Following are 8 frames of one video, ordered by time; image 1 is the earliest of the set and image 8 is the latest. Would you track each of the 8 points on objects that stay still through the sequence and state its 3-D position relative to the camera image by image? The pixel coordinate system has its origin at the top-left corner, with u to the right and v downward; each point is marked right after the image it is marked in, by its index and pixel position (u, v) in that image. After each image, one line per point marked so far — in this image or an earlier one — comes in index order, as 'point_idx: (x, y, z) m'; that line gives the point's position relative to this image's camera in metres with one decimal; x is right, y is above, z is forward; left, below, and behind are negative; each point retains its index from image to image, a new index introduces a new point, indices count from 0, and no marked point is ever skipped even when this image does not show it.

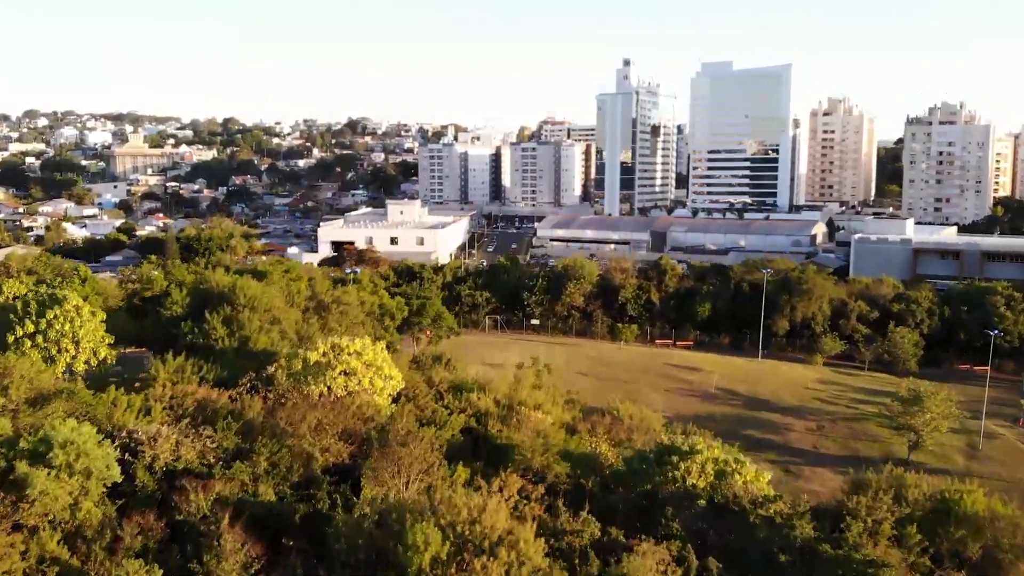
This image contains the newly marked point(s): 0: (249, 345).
0: (-4.9, -1.1, +17.7) m
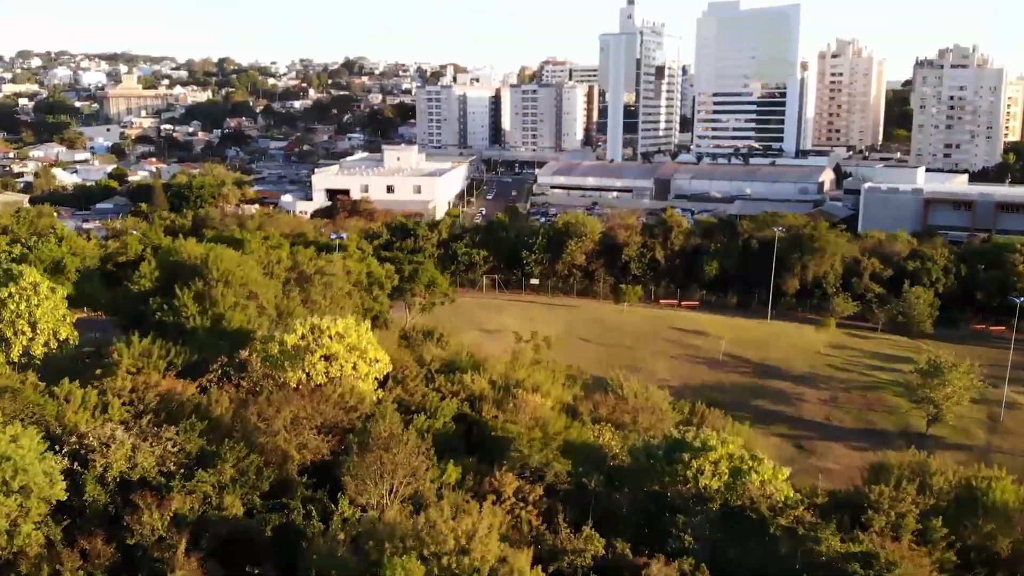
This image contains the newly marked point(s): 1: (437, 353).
0: (-5.0, -0.6, +16.3) m
1: (-1.4, -1.2, +18.1) m
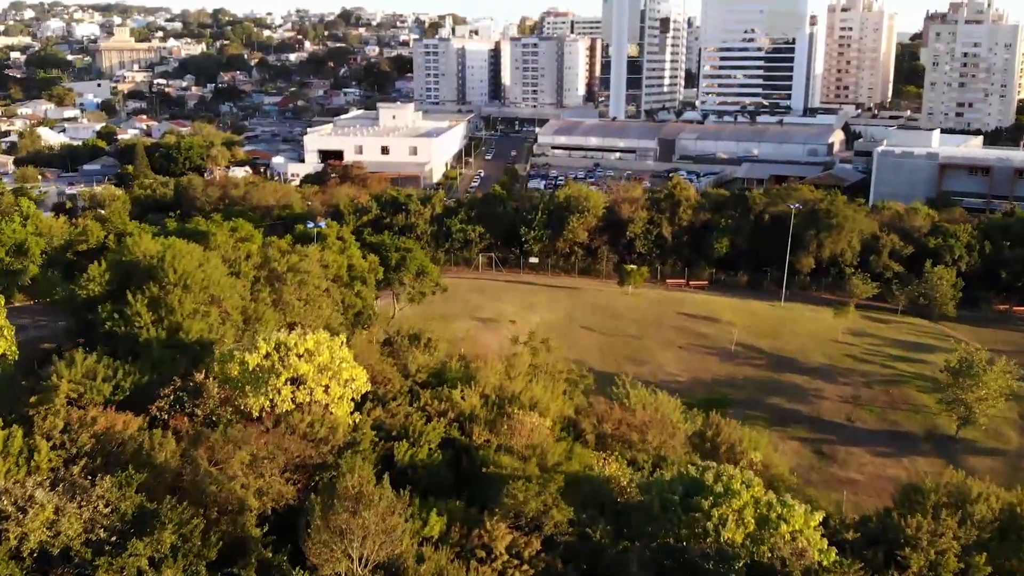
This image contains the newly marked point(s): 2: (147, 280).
0: (-5.0, -0.7, +14.5) m
1: (-1.5, -1.3, +16.3) m
2: (-5.9, +0.1, +15.5) m
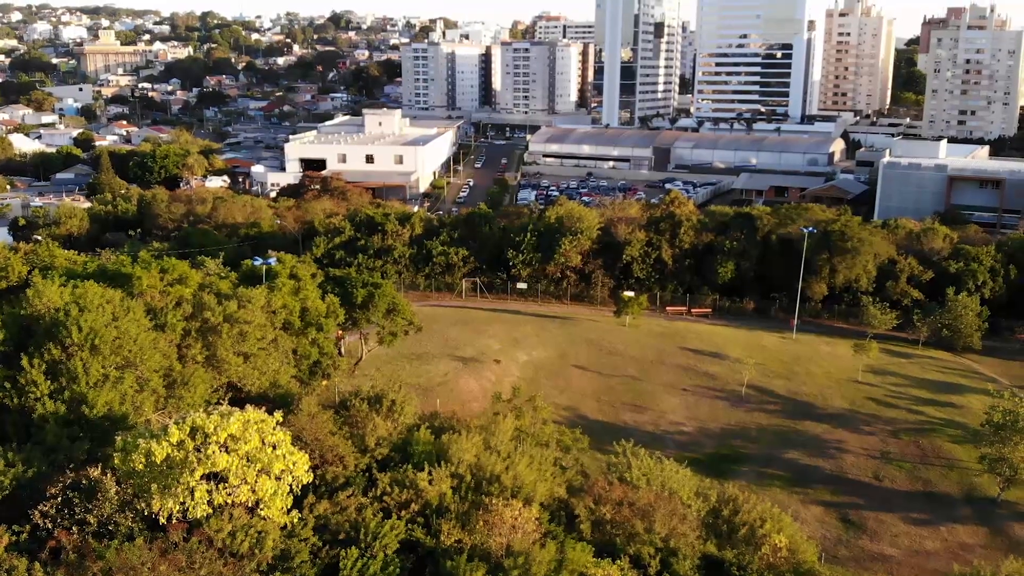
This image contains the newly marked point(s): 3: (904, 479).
0: (-5.3, -1.5, +11.9) m
1: (-1.8, -2.0, +13.7) m
2: (-6.2, -0.6, +12.9) m
3: (+7.8, -3.8, +18.9) m
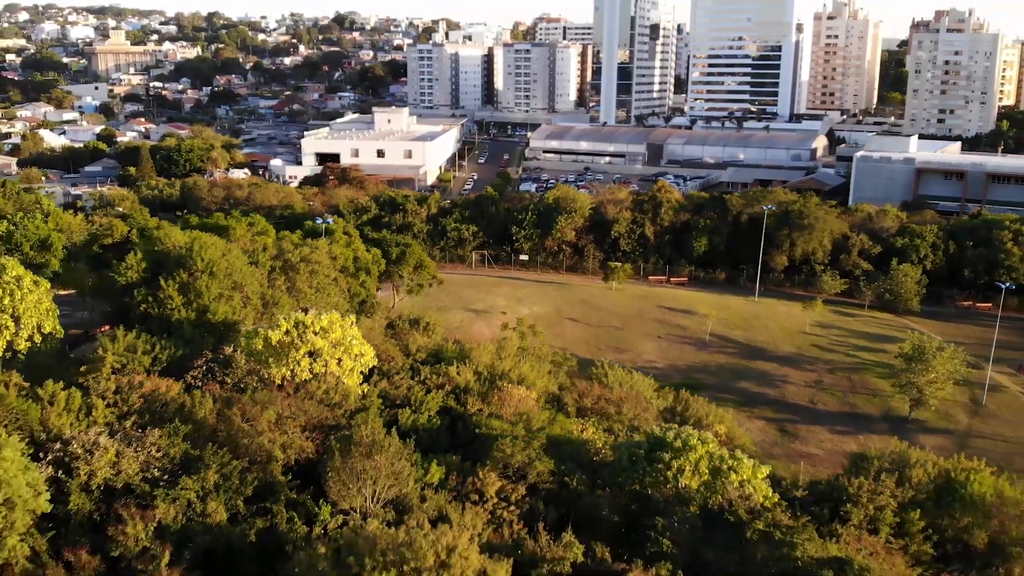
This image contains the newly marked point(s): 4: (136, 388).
0: (-5.2, -0.5, +16.3) m
1: (-1.7, -1.0, +18.1) m
2: (-6.1, +0.4, +17.4) m
3: (+7.9, -2.8, +23.3) m
4: (-5.3, -1.4, +13.3) m
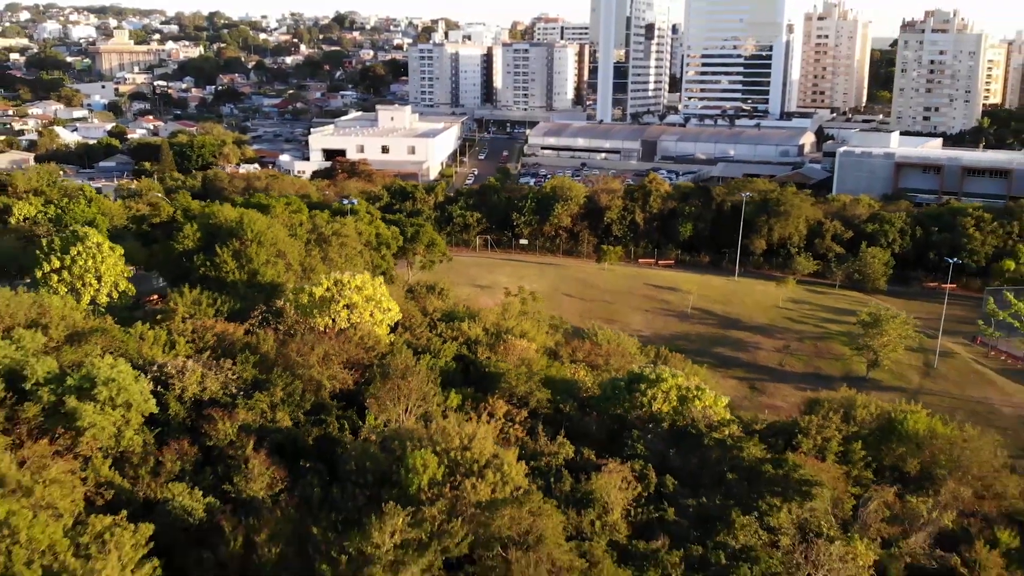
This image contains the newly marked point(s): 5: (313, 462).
0: (-5.2, +0.2, +19.2) m
1: (-1.6, -0.4, +21.0) m
2: (-6.0, +1.1, +20.2) m
3: (+8.0, -2.1, +26.3) m
4: (-5.2, -0.8, +16.2) m
5: (-2.7, -2.4, +12.8) m
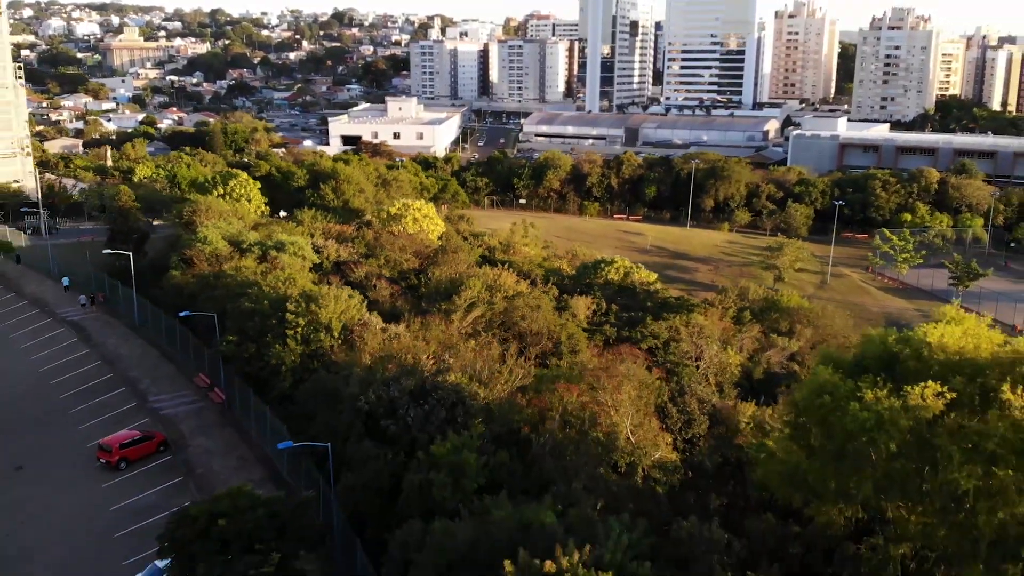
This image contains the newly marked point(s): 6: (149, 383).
0: (-5.0, +2.5, +28.6) m
1: (-1.5, +2.0, +30.5) m
2: (-5.9, +3.3, +29.7) m
3: (+8.1, +0.3, +35.8) m
4: (-5.0, +1.5, +25.6) m
5: (-2.5, -0.1, +22.3) m
6: (-7.1, -1.9, +18.7) m
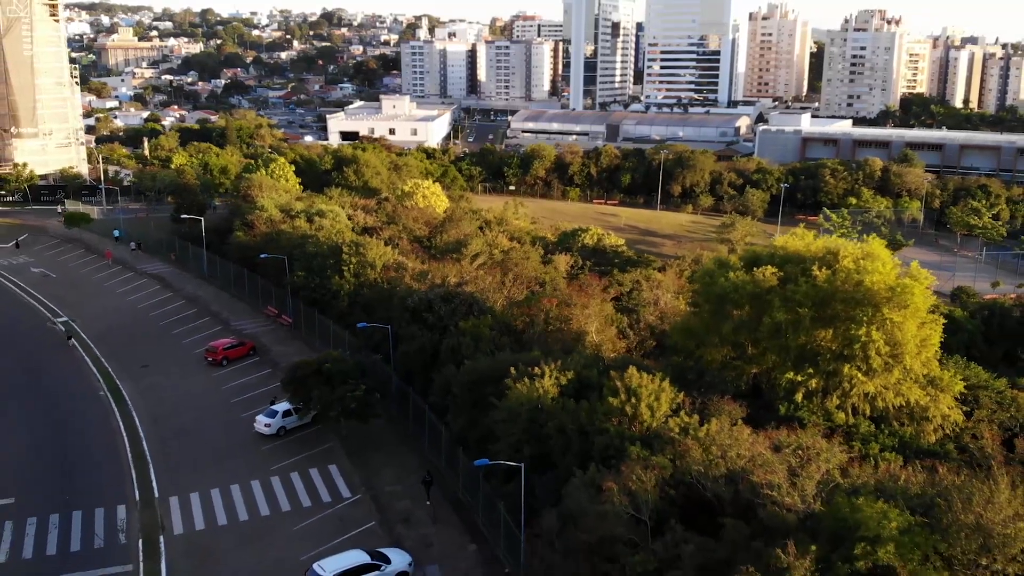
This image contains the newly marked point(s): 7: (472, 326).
0: (-5.2, +3.7, +34.2) m
1: (-1.8, +3.2, +36.1) m
2: (-6.1, +4.6, +35.2) m
3: (+7.7, +1.5, +41.6) m
4: (-5.2, +2.7, +31.2) m
5: (-2.6, +1.1, +27.9) m
6: (-7.2, -0.7, +24.2) m
7: (-0.7, -0.7, +17.0) m
